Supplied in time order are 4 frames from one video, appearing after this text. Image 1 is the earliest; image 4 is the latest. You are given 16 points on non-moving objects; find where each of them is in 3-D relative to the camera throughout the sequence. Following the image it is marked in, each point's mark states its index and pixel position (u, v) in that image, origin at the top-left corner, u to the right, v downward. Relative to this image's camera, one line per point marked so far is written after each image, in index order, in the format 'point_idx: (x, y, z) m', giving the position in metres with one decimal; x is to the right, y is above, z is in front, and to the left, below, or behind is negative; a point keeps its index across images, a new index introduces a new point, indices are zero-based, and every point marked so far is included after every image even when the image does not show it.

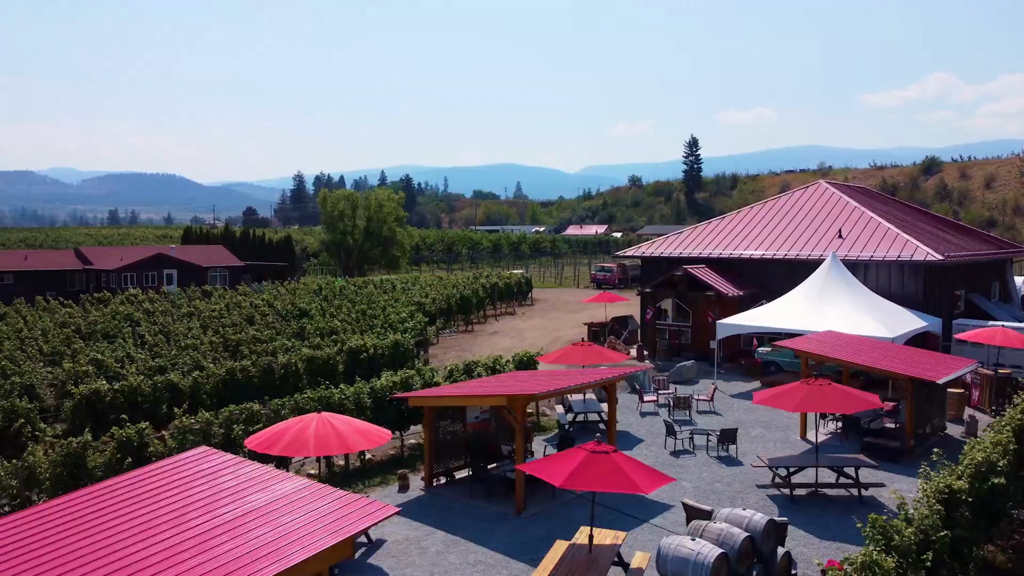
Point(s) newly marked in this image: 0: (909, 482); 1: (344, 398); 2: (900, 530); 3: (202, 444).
0: (+6.9, -3.4, +14.1) m
1: (-3.1, -2.0, +14.9) m
2: (+4.0, -2.5, +8.4) m
3: (-4.9, -2.5, +12.8) m
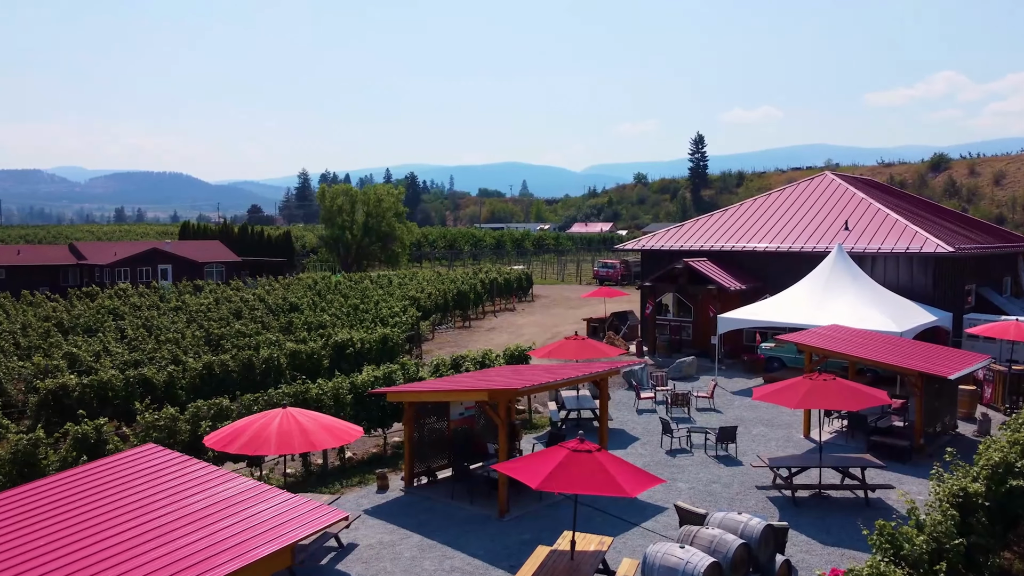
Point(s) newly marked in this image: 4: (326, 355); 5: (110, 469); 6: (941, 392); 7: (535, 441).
0: (+6.6, -3.2, +13.3) m
1: (-3.3, -1.8, +14.1) m
2: (+3.7, -2.3, +7.6) m
3: (-5.1, -2.3, +12.0) m
4: (-4.3, -1.6, +18.9) m
5: (-3.9, -1.7, +7.9) m
6: (+8.2, -2.0, +15.6) m
7: (+0.4, -3.0, +15.8) m
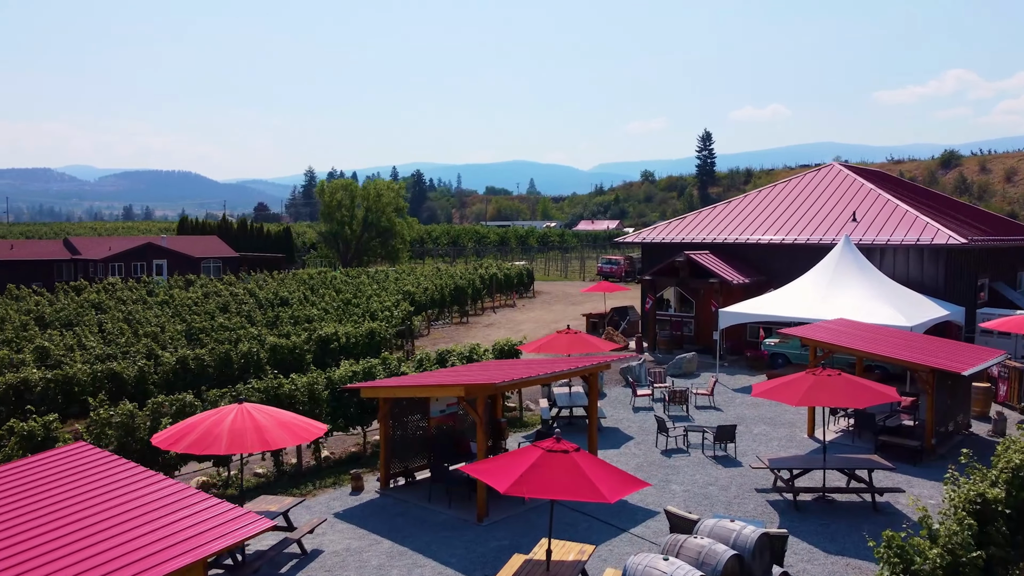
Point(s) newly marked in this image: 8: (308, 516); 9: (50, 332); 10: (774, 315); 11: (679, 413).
0: (+6.4, -3.0, +12.5) m
1: (-3.5, -1.6, +13.3) m
2: (+3.4, -2.2, +6.7) m
3: (-5.4, -2.1, +11.3) m
4: (-4.5, -1.4, +18.1) m
5: (-4.2, -1.6, +7.1) m
6: (+7.9, -1.8, +14.7) m
7: (+0.2, -2.8, +15.0) m
8: (-2.9, -3.2, +11.4) m
9: (-11.3, -1.1, +19.9) m
10: (+6.4, -0.7, +19.9) m
11: (+3.5, -2.6, +17.2) m
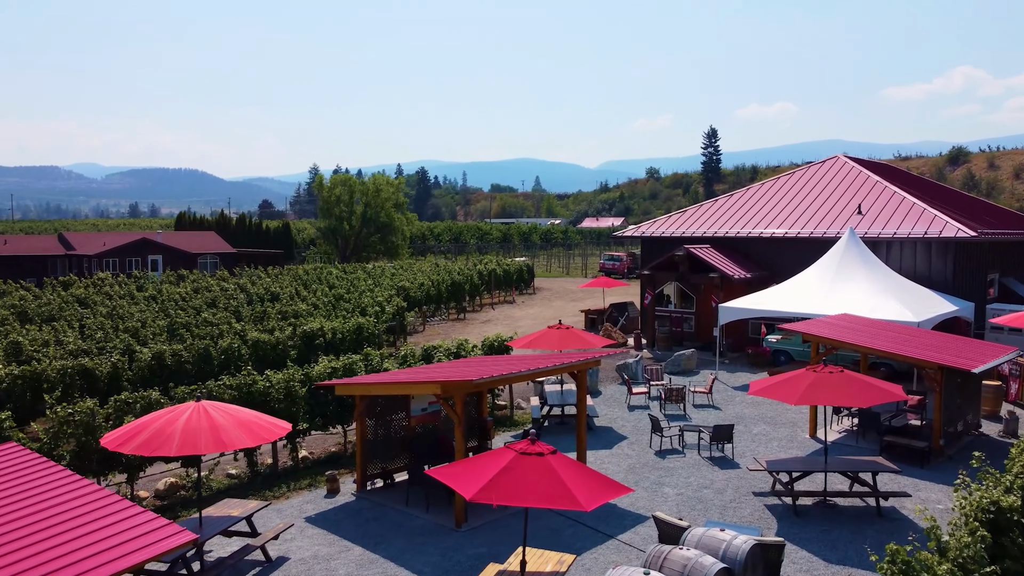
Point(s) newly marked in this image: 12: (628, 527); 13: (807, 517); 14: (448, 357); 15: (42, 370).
0: (+6.1, -2.9, +11.8) m
1: (-3.8, -1.5, +12.7) m
2: (+3.1, -2.1, +6.1) m
3: (-5.6, -2.0, +10.7) m
4: (-4.7, -1.2, +17.5) m
5: (-4.5, -1.5, +6.5) m
6: (+7.7, -1.7, +14.0) m
7: (0.0, -2.7, +14.3) m
8: (-3.1, -3.1, +10.8) m
9: (-11.5, -0.9, +19.3) m
10: (+6.2, -0.5, +19.2) m
11: (+3.3, -2.5, +16.5) m
12: (+1.5, -3.0, +10.3) m
13: (+3.9, -3.1, +10.9) m
14: (-1.2, -1.3, +15.5) m
15: (-8.0, -1.4, +13.9) m
